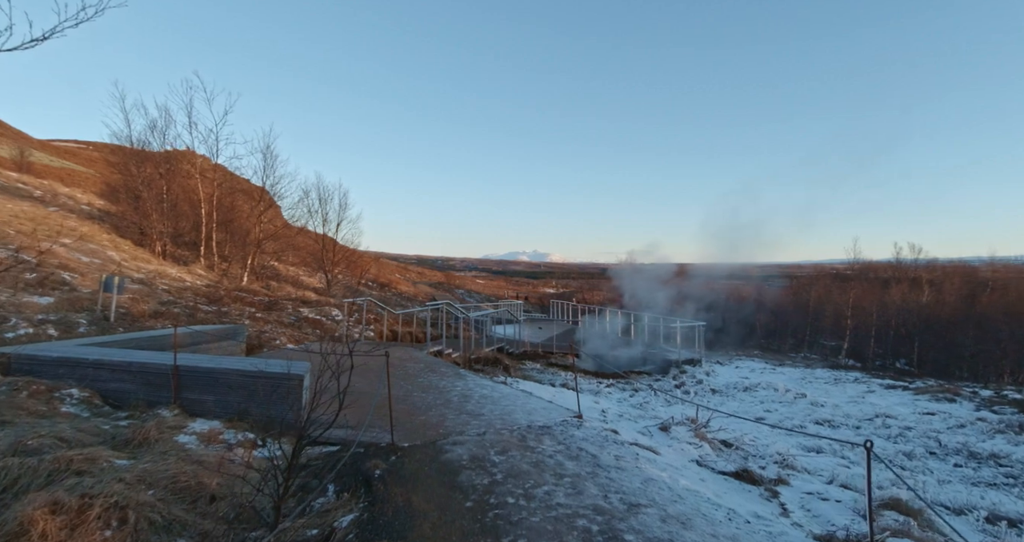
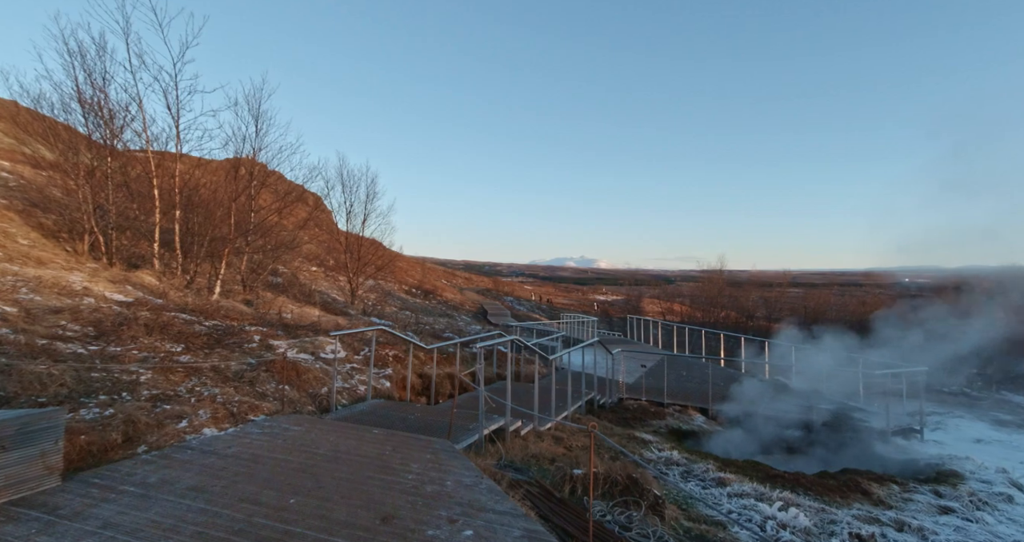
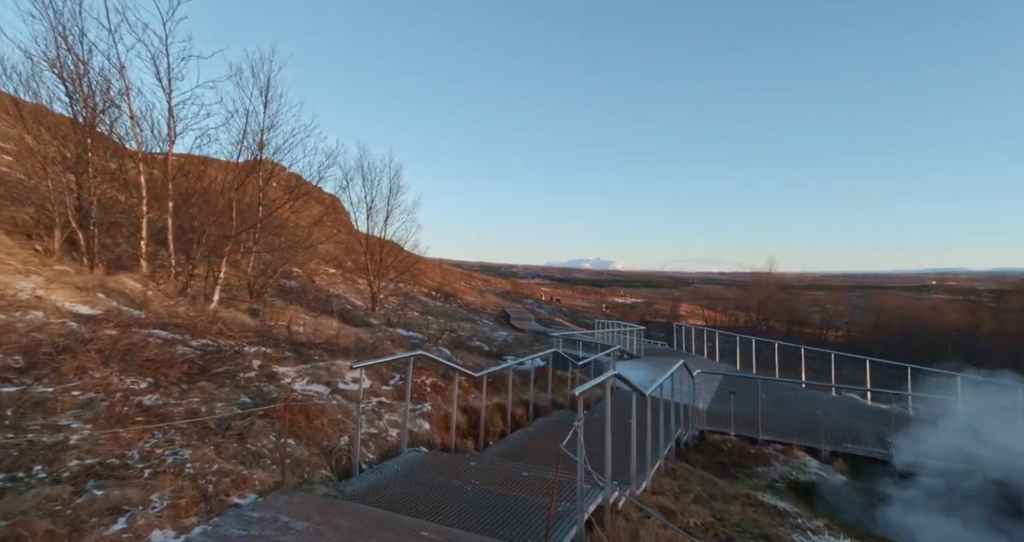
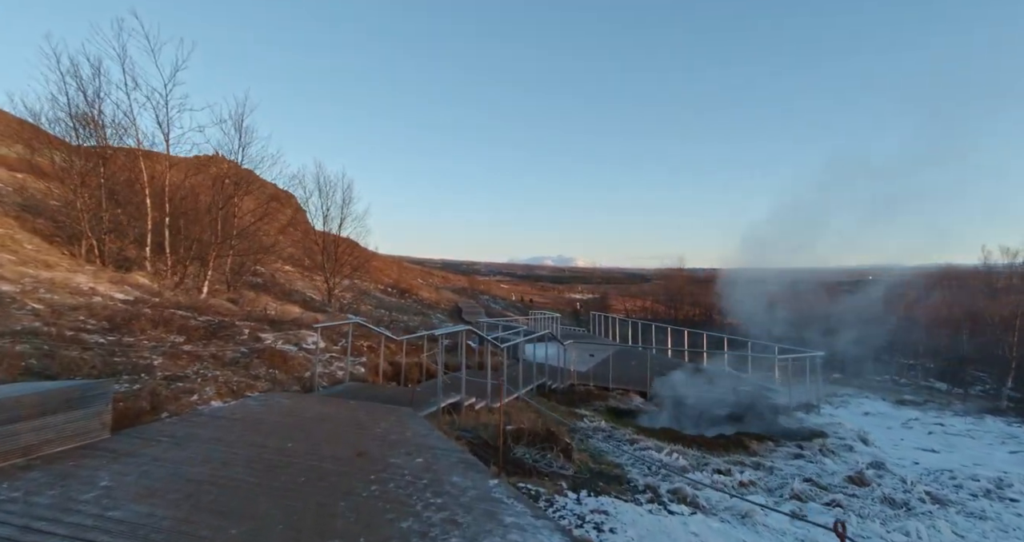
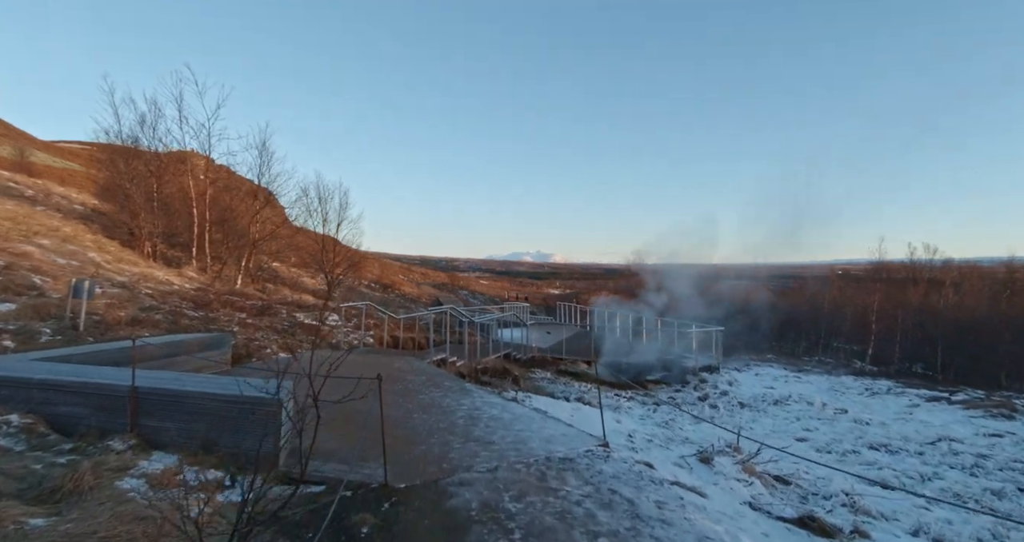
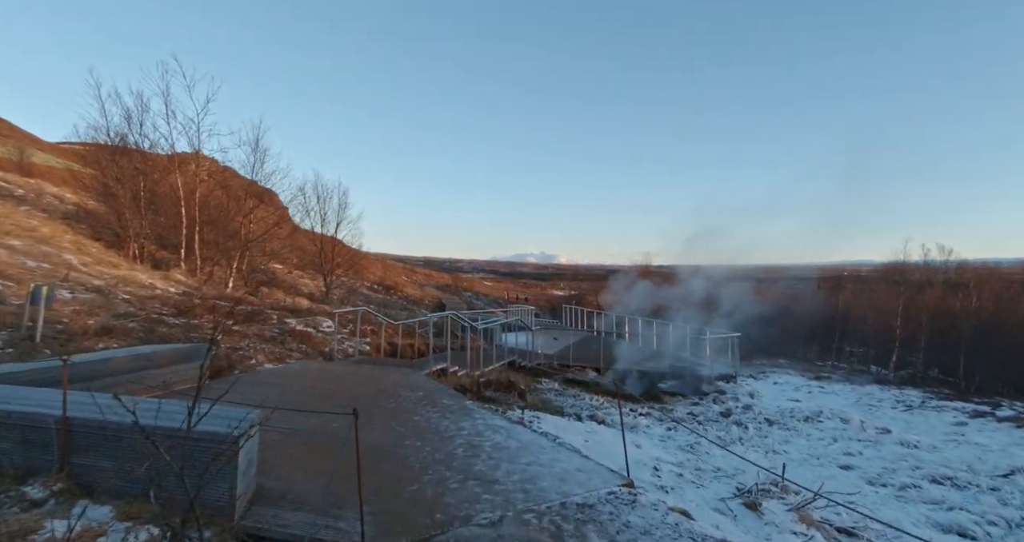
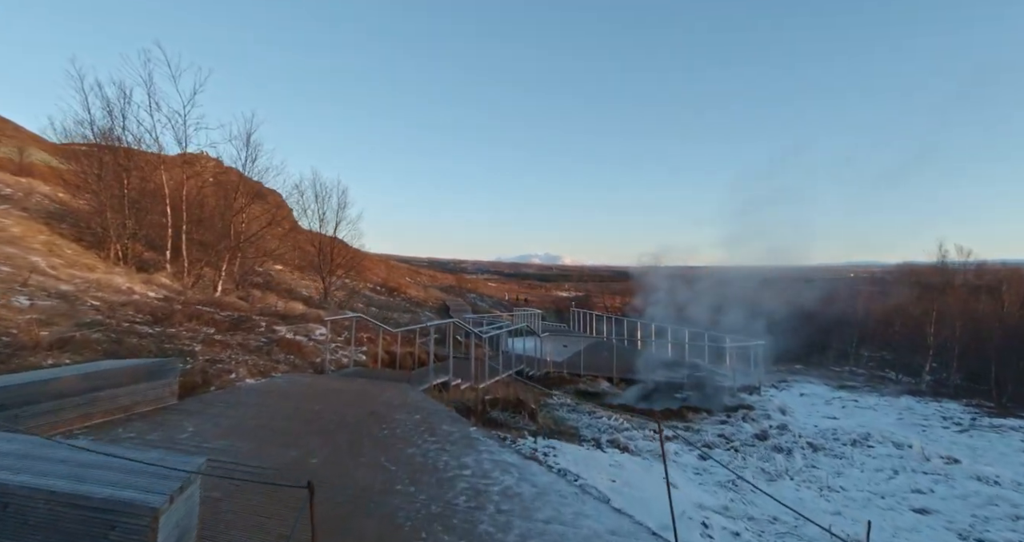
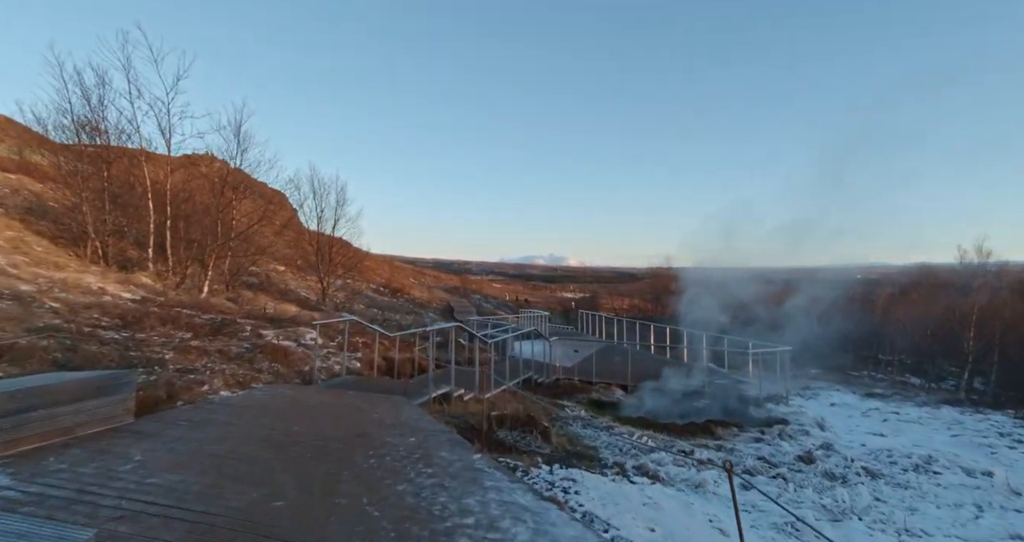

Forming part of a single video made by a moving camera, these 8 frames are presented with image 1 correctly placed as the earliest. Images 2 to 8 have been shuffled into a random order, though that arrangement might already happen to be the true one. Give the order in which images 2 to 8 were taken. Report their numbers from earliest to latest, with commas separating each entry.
5, 6, 7, 8, 4, 2, 3
